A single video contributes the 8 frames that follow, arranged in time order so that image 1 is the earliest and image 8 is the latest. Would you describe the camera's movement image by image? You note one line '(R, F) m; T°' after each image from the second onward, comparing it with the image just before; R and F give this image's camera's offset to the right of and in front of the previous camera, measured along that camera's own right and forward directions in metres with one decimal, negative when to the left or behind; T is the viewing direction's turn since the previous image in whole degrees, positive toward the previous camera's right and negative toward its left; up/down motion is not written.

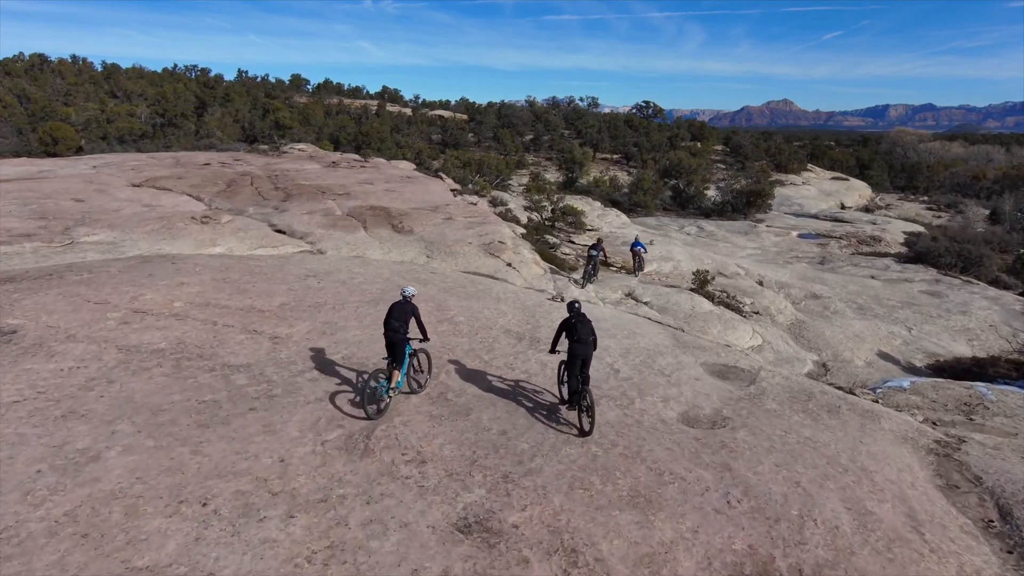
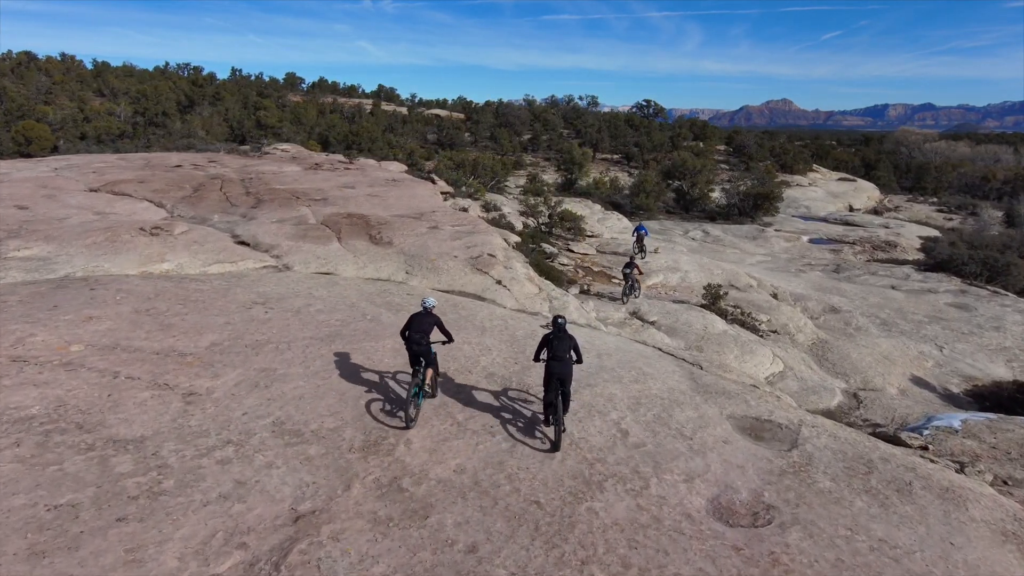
(+0.2, +2.1) m; 0°
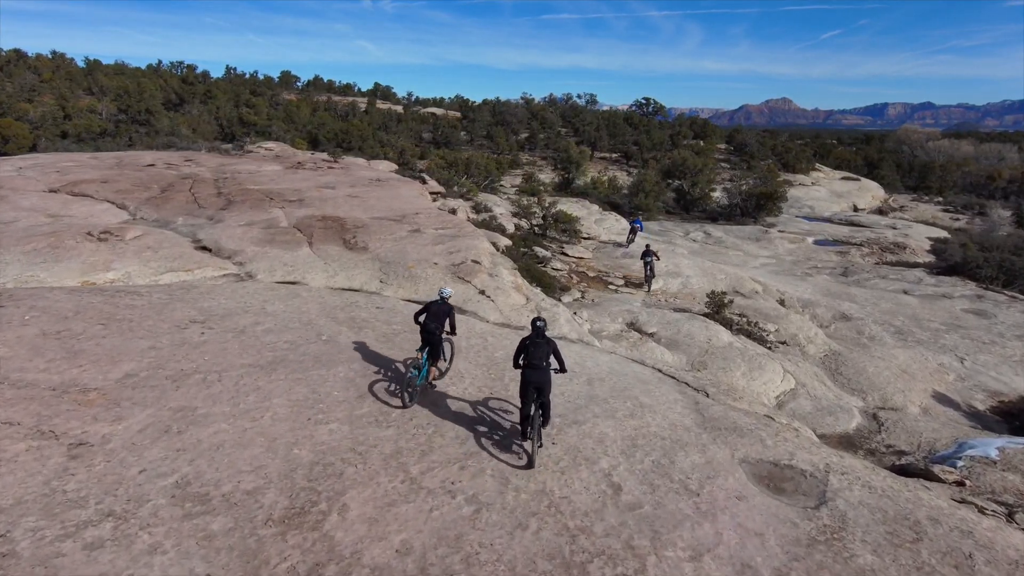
(+0.3, +1.5) m; 0°
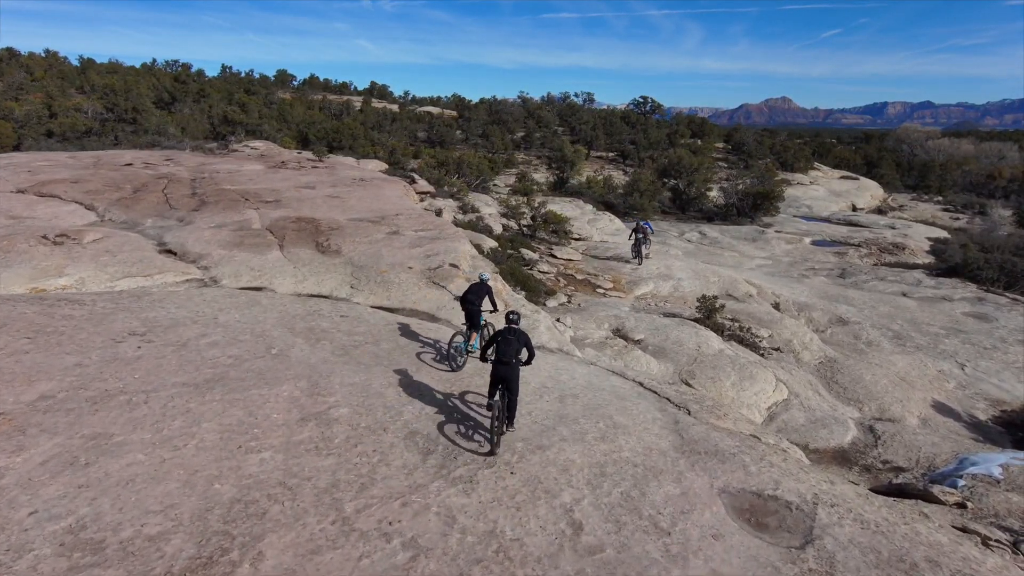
(+0.5, +0.7) m; 0°
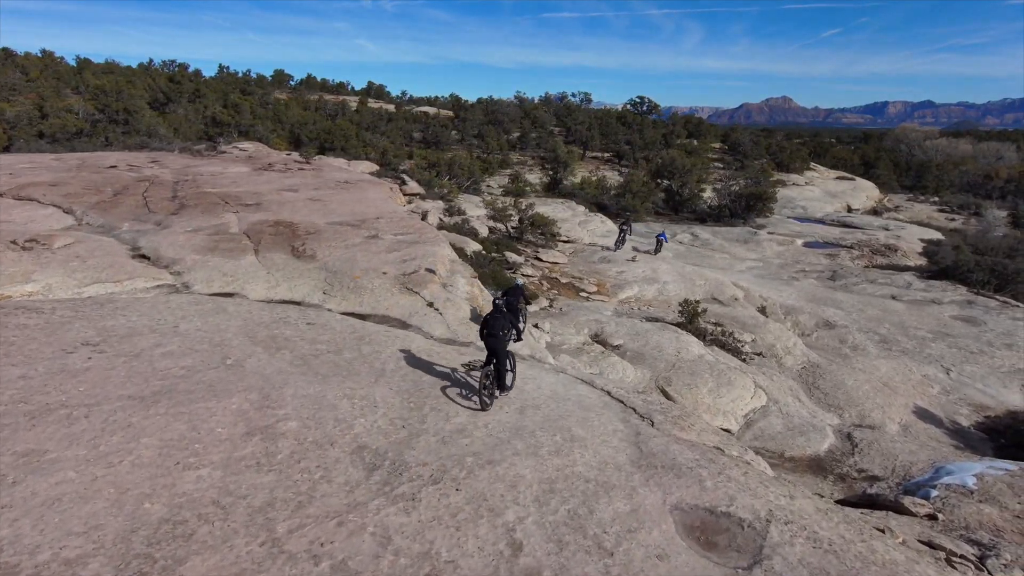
(+0.6, +0.2) m; 0°
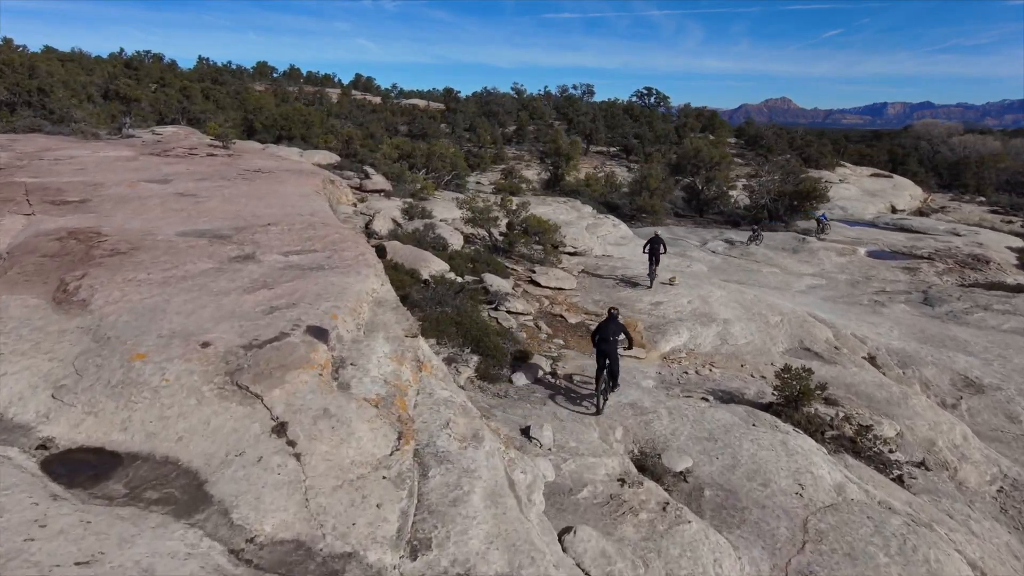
(+0.4, +7.5) m; 0°
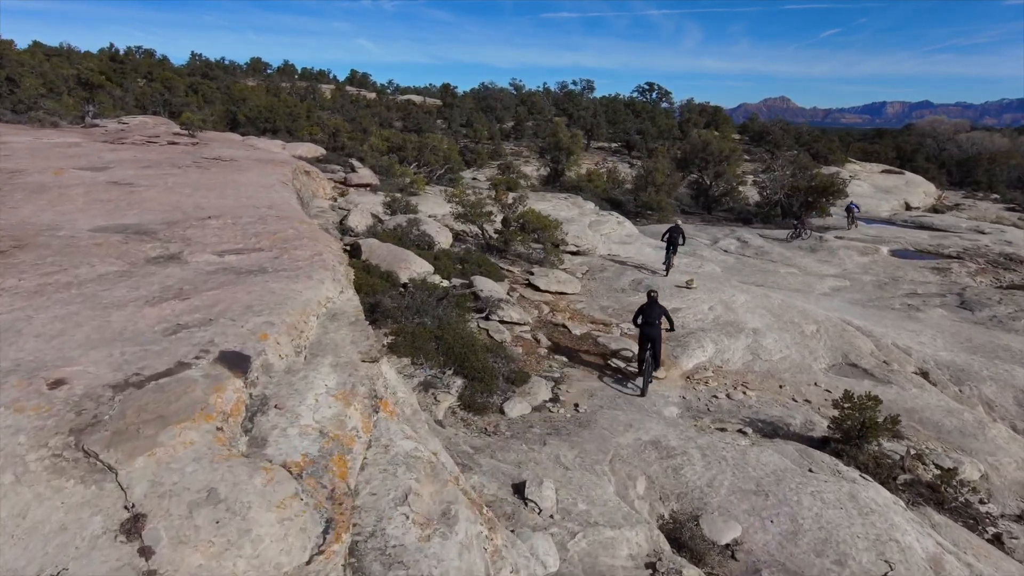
(+0.1, +2.1) m; 0°
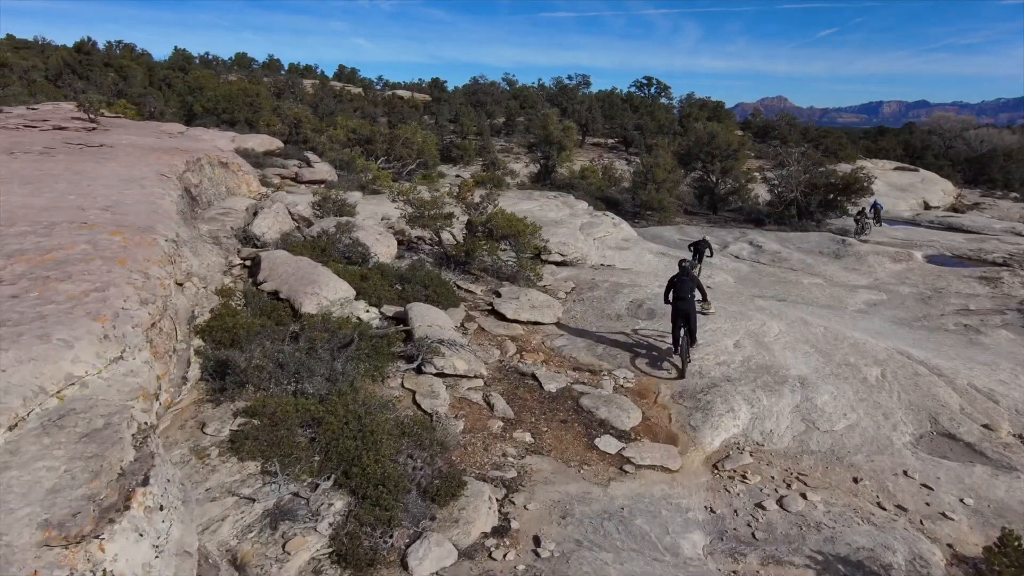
(+0.7, +3.6) m; 0°
